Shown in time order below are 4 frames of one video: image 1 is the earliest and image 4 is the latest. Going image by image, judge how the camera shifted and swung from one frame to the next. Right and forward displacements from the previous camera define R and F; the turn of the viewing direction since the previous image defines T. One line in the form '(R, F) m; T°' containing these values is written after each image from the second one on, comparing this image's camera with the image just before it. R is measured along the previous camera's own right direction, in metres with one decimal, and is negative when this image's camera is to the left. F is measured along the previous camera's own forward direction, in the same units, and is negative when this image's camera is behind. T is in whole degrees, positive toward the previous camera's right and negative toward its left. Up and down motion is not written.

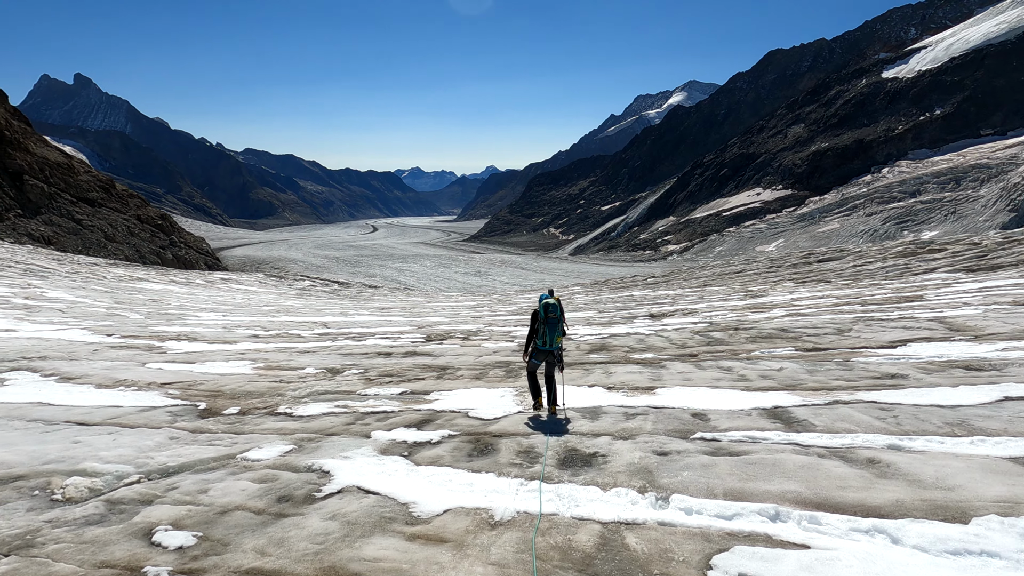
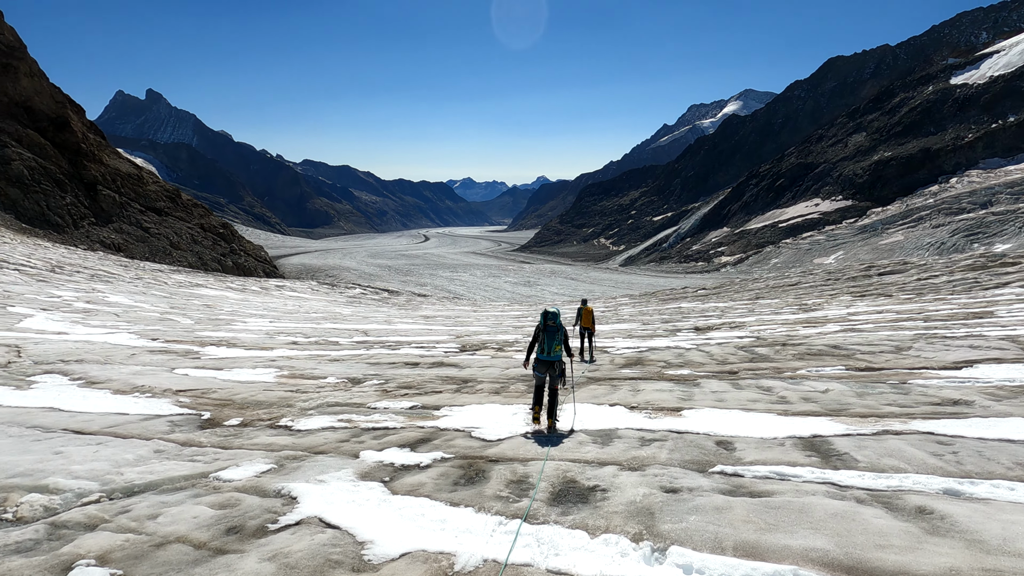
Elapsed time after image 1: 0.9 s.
(+0.4, +0.5) m; -4°
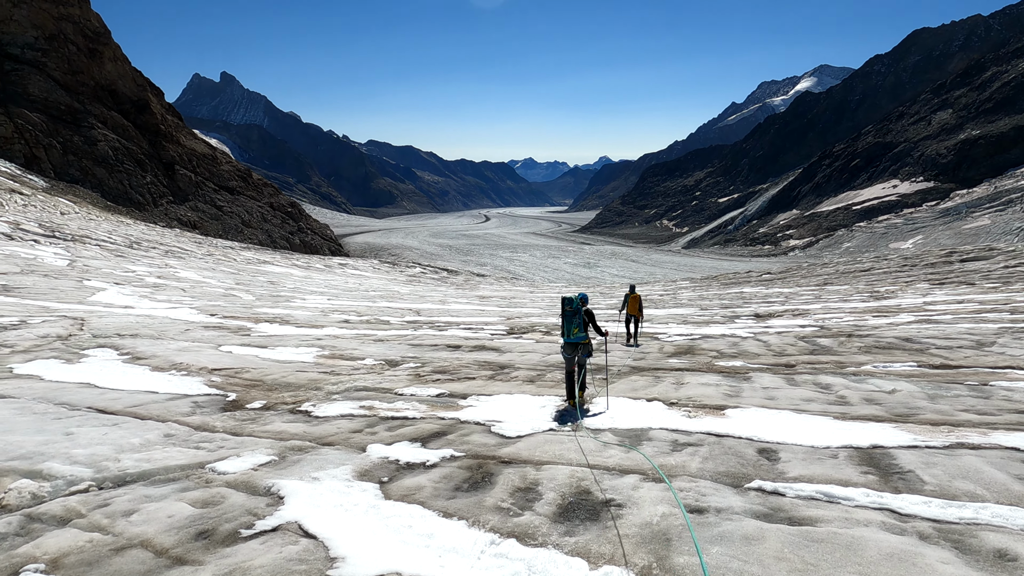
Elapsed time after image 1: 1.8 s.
(+0.3, +0.5) m; -5°
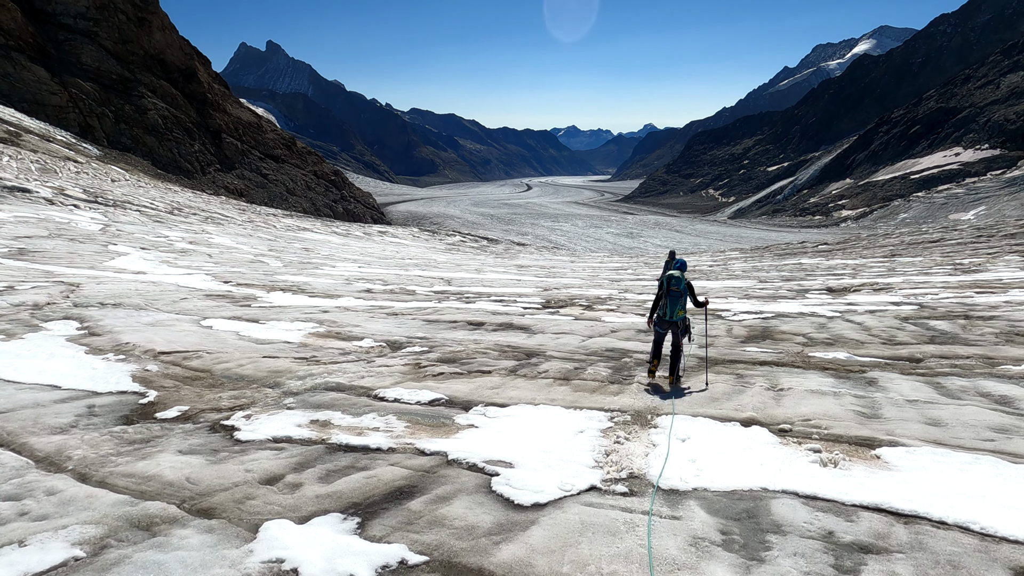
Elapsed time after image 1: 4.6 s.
(+0.1, +2.3) m; -4°
